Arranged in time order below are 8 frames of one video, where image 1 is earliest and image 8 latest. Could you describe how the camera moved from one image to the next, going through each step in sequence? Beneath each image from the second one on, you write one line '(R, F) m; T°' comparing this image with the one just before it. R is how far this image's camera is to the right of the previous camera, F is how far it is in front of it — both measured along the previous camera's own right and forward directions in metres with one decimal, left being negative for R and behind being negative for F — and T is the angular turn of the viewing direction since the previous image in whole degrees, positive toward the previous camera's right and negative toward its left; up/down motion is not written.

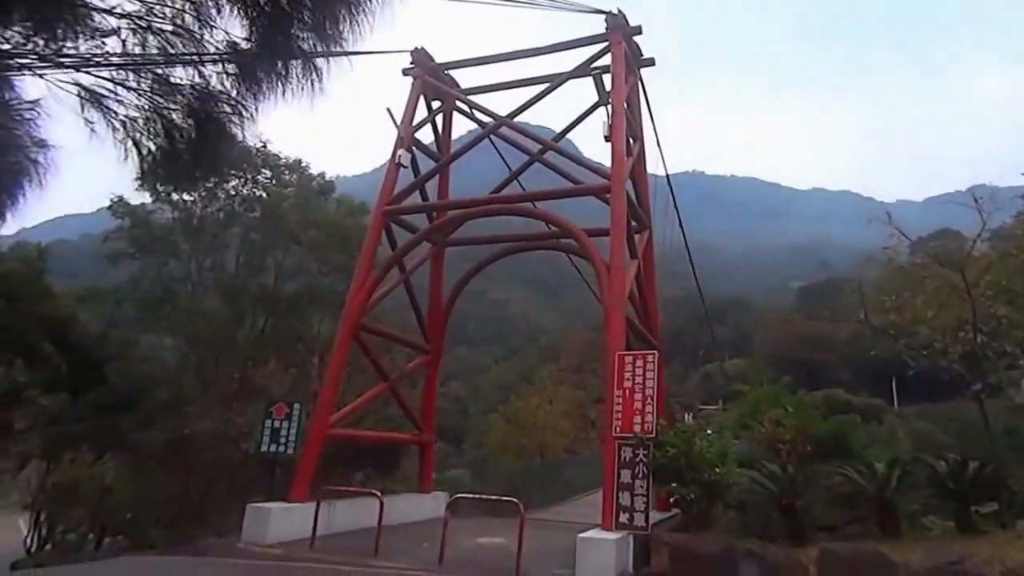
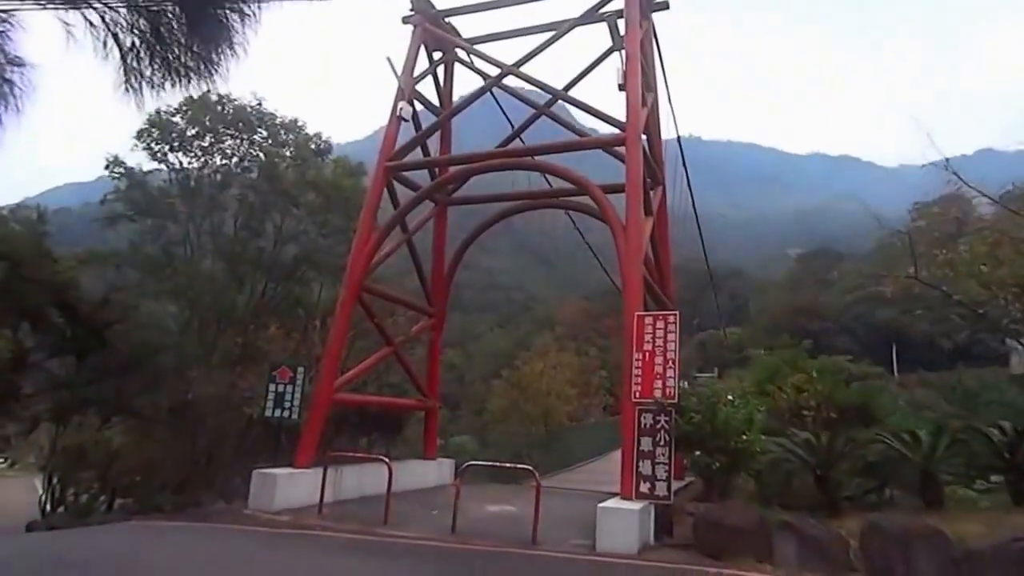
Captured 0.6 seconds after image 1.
(-0.3, +0.5) m; 0°
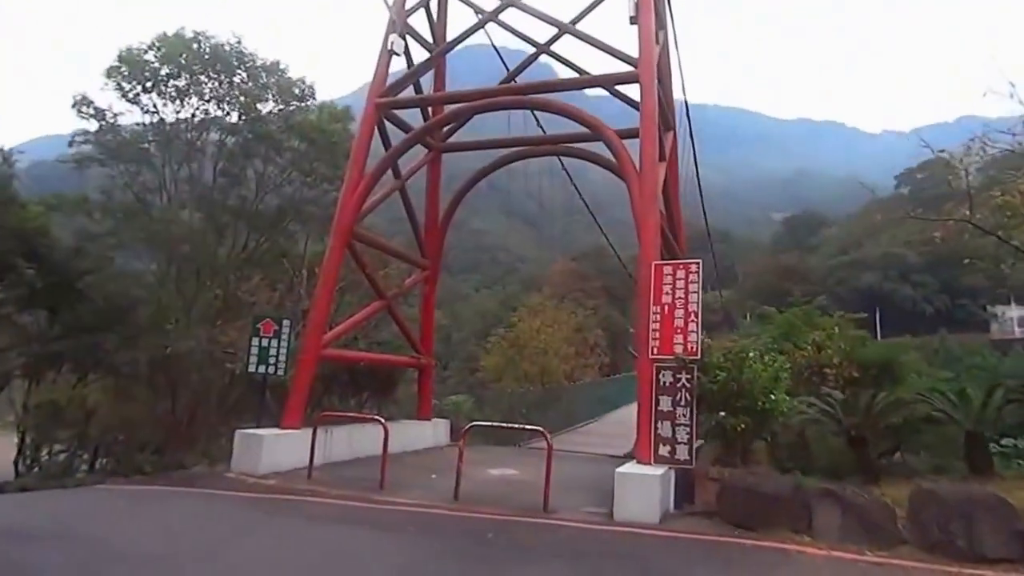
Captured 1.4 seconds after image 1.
(-0.3, +0.8) m; +2°
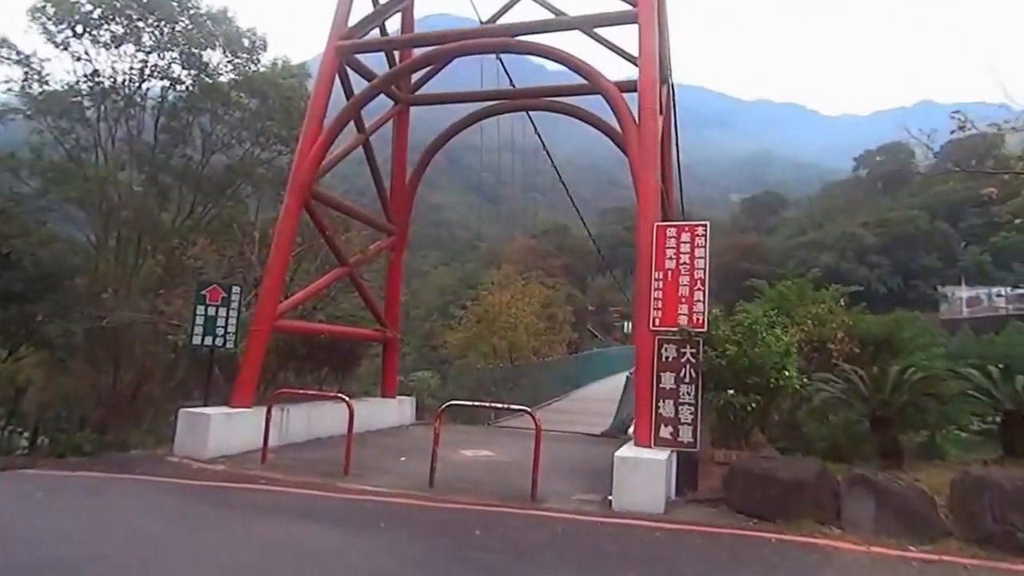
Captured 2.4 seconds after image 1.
(-0.3, +0.9) m; +4°
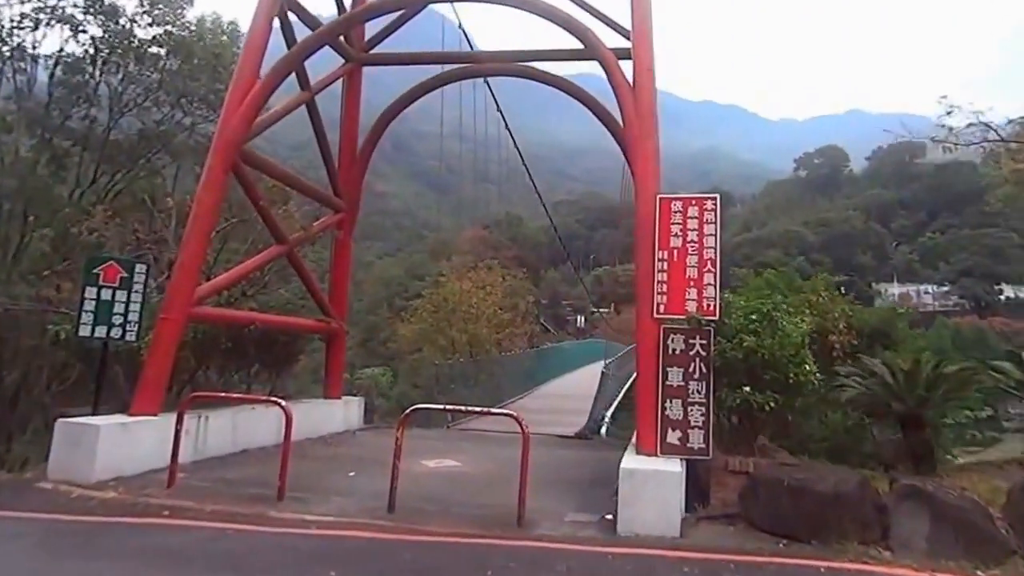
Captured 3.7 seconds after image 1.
(-0.3, +1.3) m; +5°
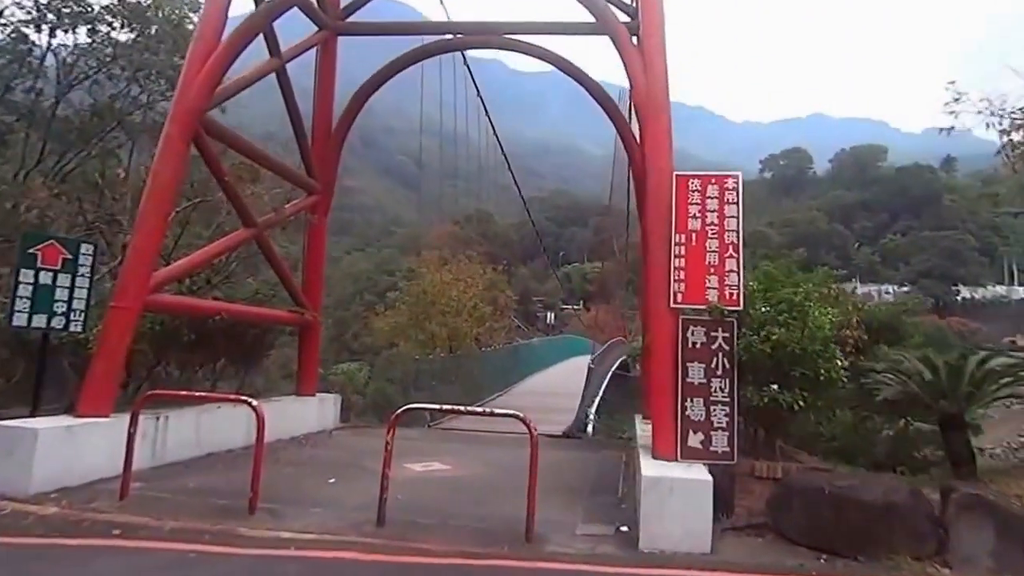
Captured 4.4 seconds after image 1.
(-0.3, +0.6) m; +3°
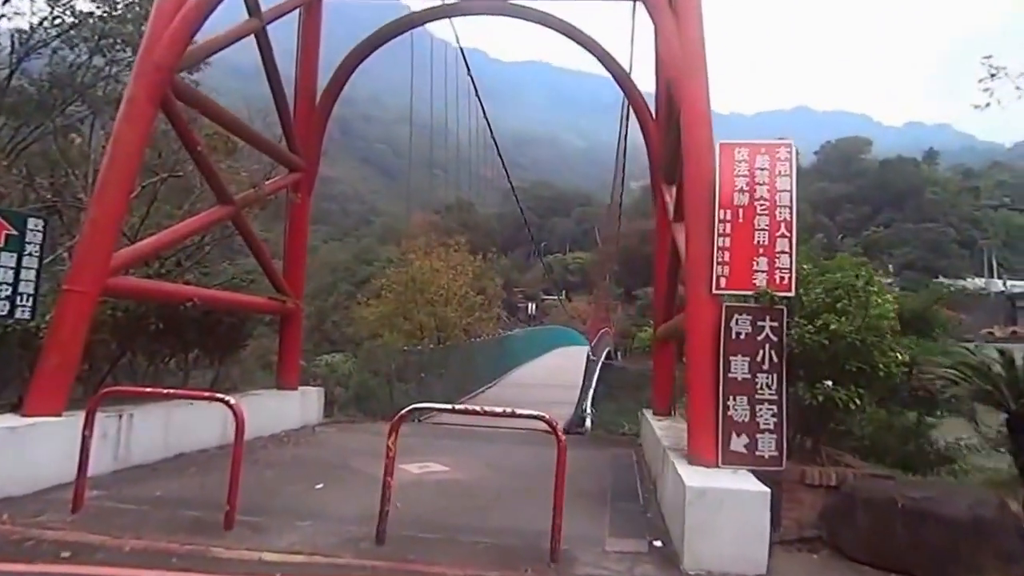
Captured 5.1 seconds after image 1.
(-0.3, +0.7) m; +2°
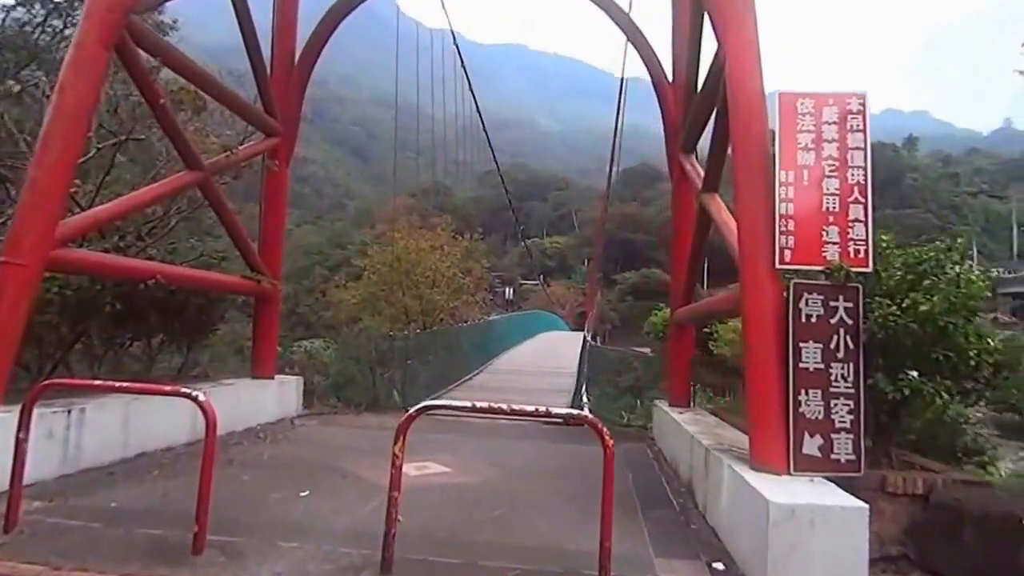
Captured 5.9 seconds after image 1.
(-0.4, +0.8) m; +2°
